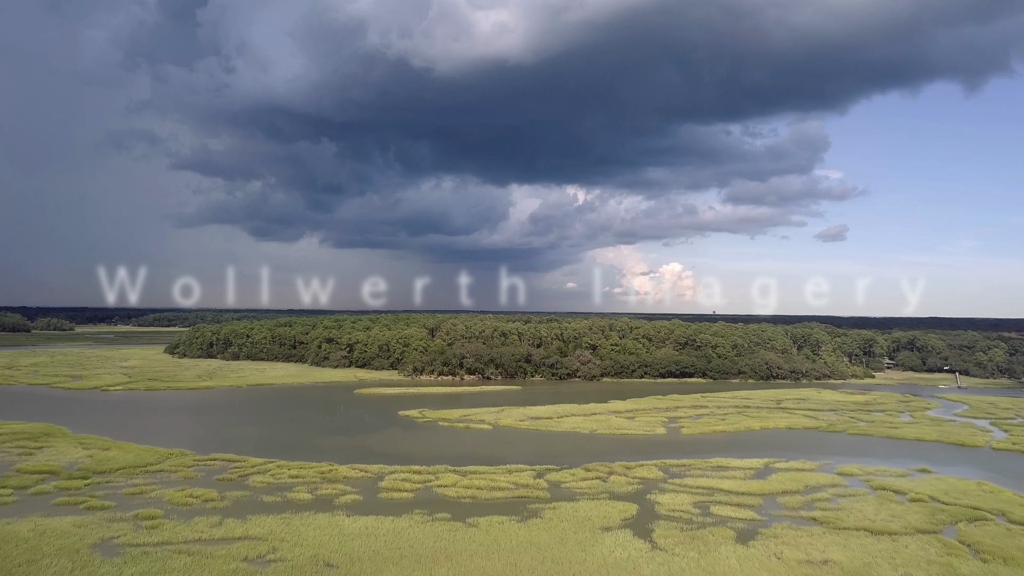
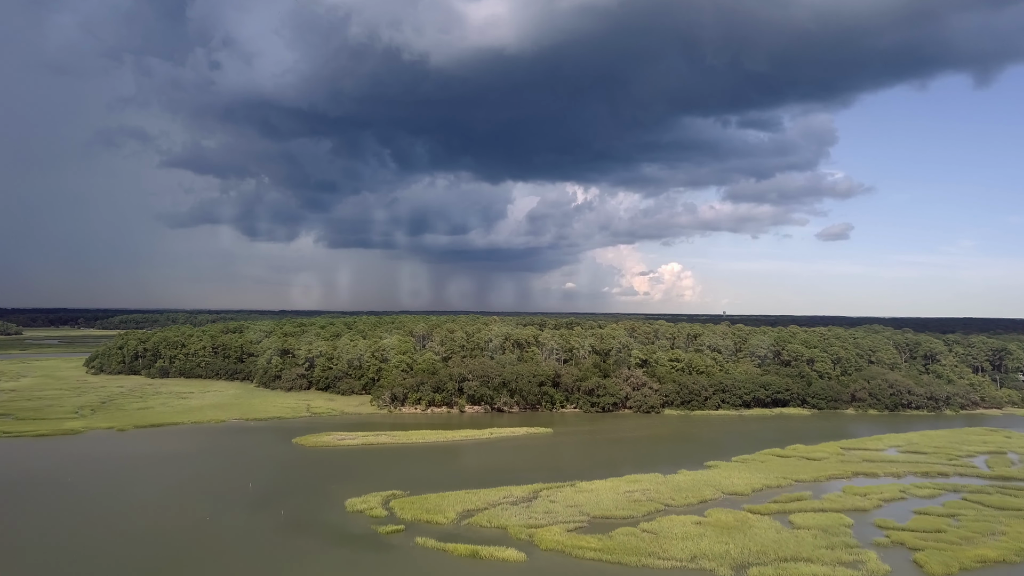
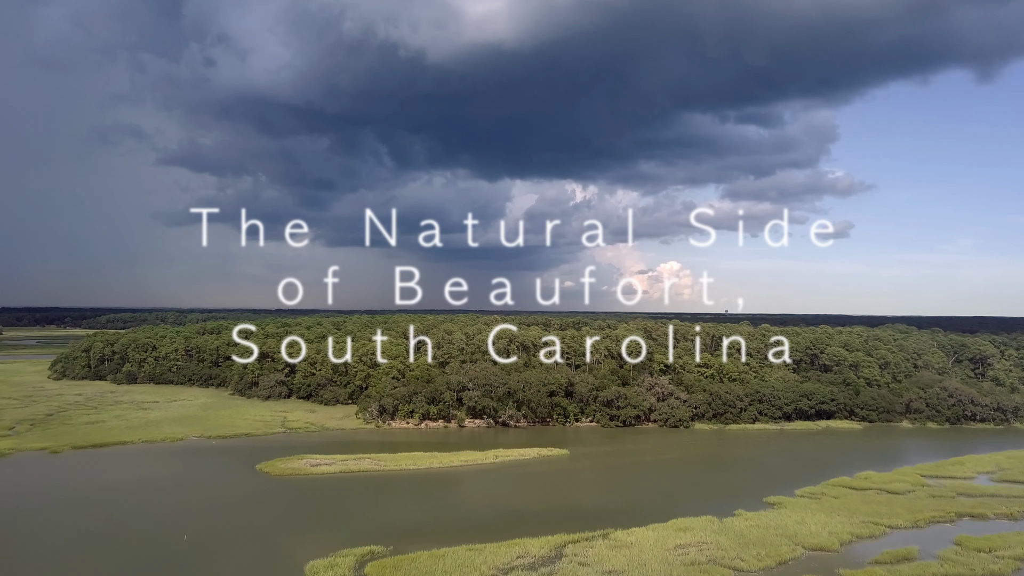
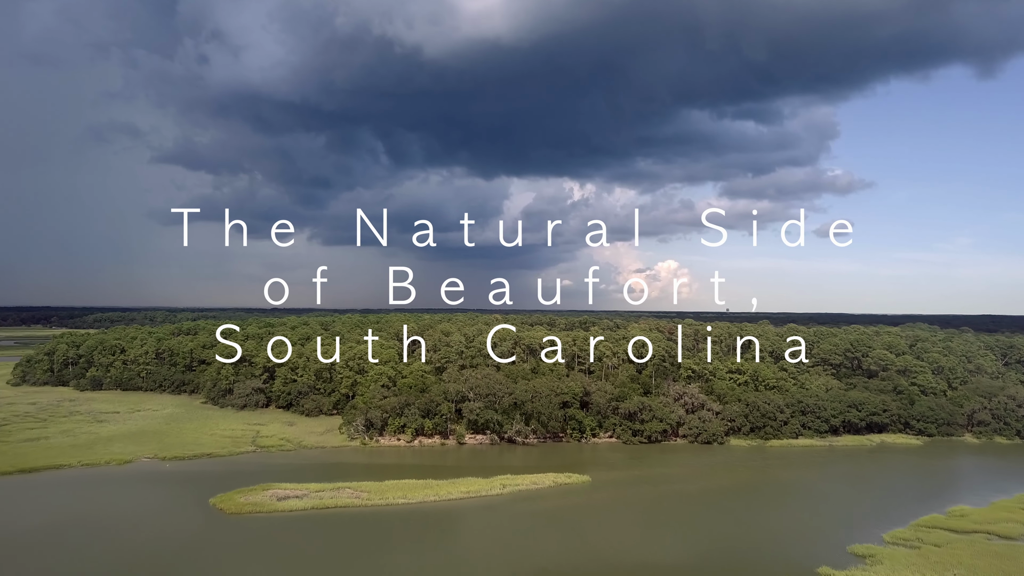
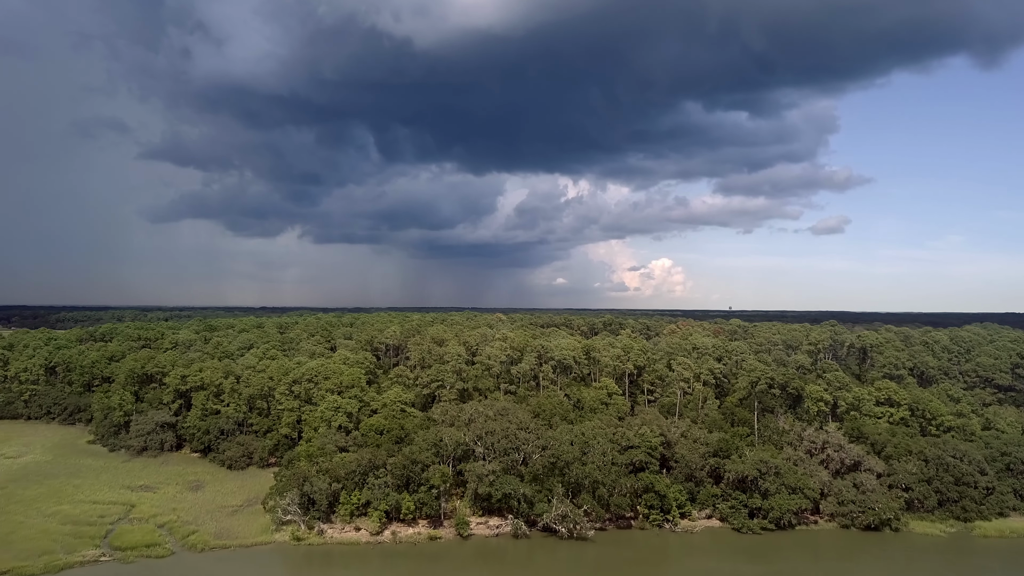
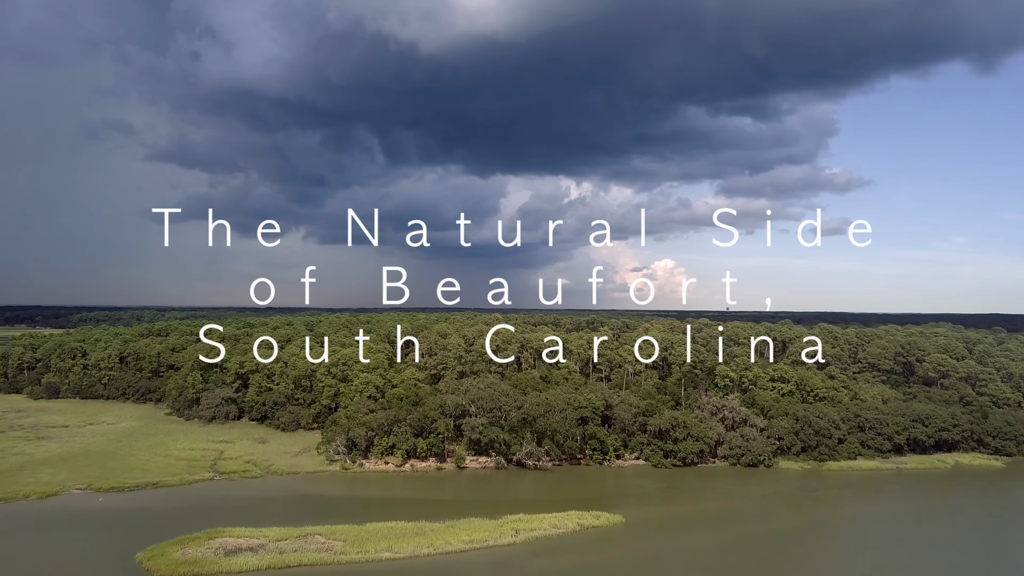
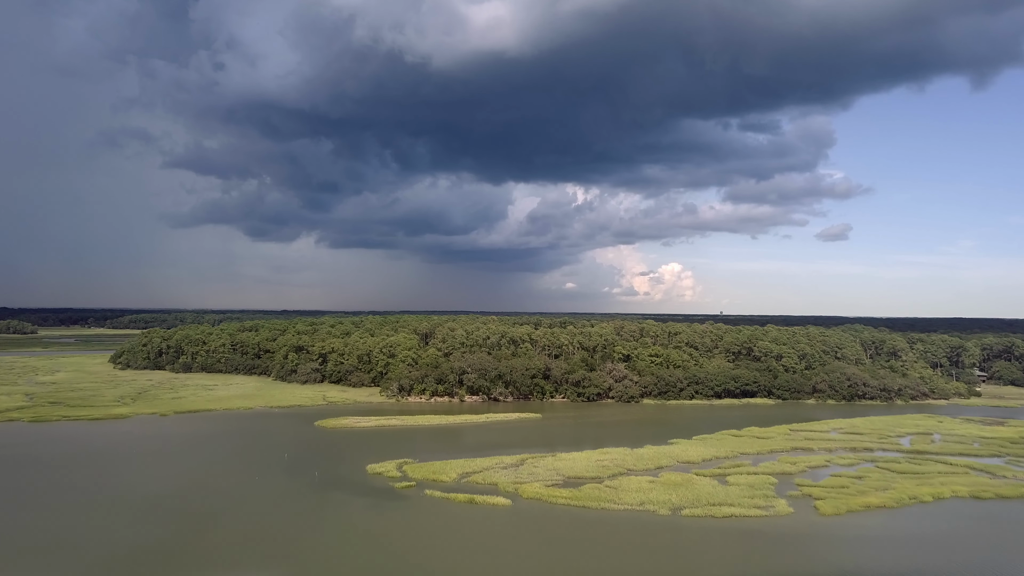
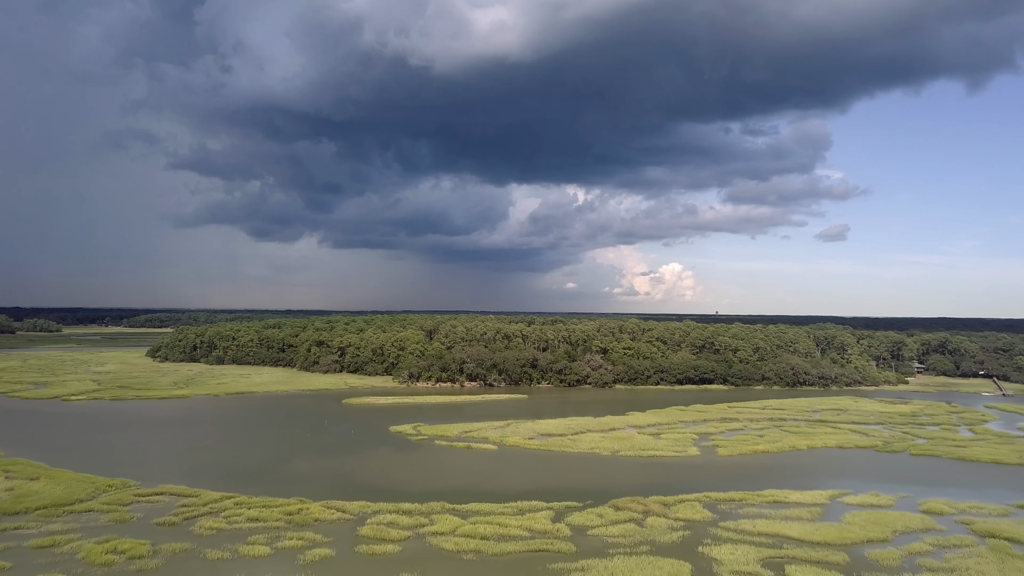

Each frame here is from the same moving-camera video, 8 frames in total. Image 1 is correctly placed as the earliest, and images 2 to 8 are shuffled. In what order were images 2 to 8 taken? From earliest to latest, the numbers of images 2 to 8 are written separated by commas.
8, 7, 2, 3, 4, 6, 5
